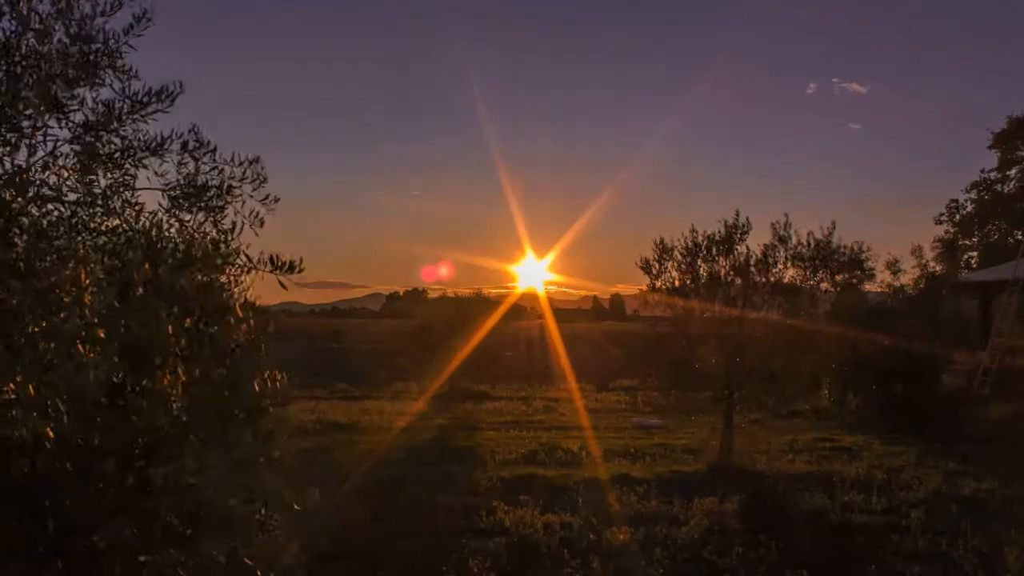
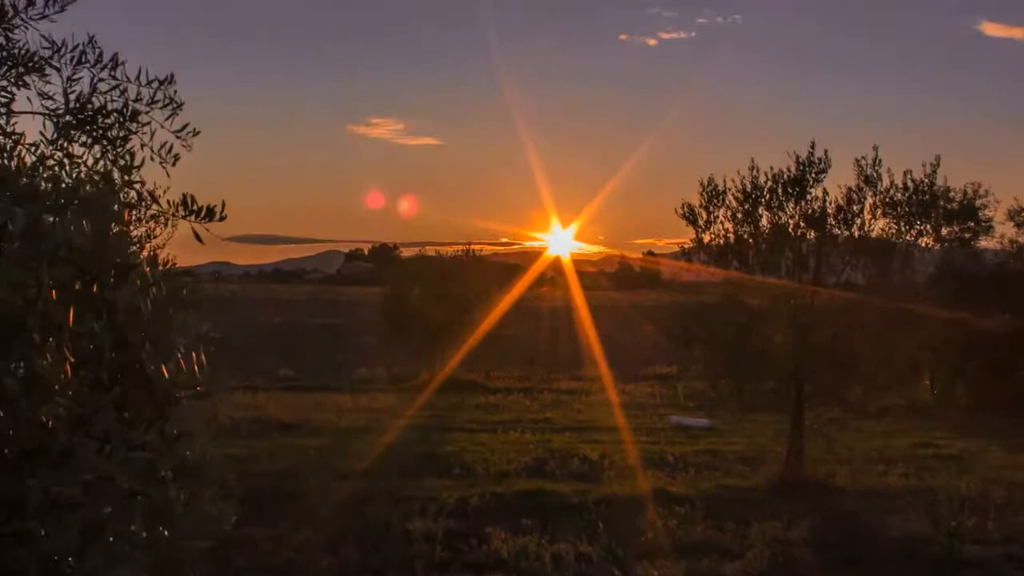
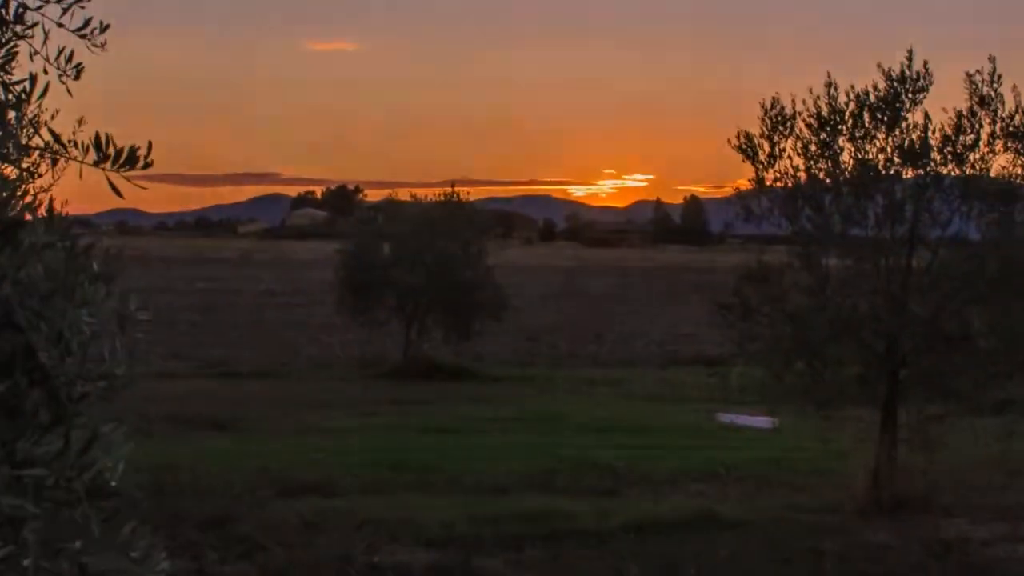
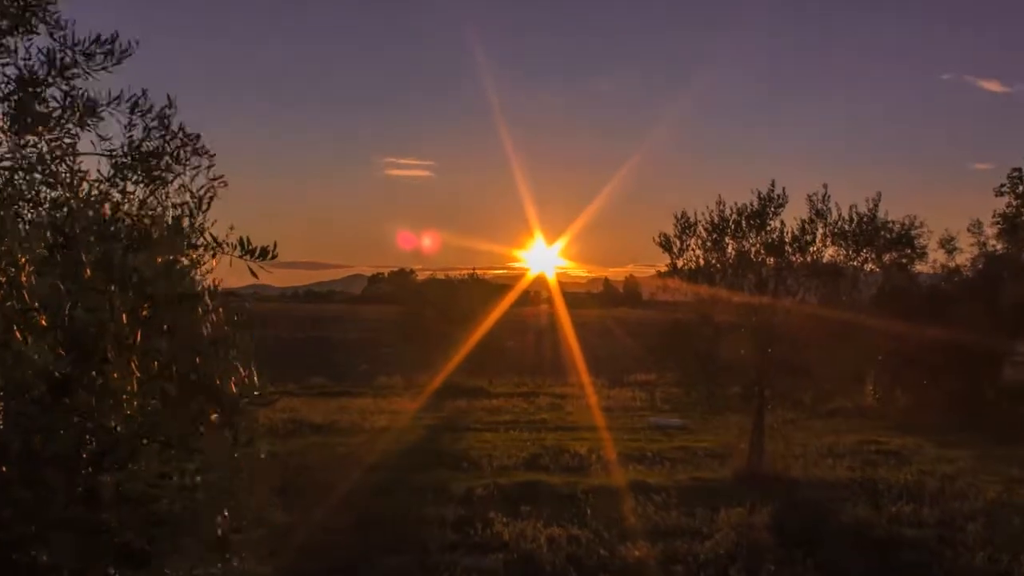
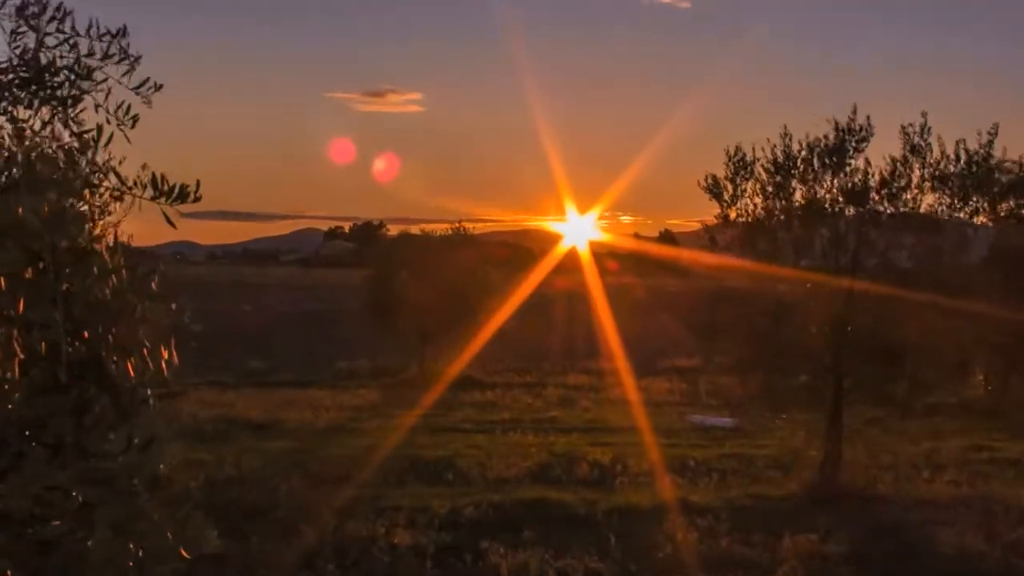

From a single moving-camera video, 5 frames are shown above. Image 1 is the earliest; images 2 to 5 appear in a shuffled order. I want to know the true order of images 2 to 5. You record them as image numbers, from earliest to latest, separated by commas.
4, 2, 5, 3
